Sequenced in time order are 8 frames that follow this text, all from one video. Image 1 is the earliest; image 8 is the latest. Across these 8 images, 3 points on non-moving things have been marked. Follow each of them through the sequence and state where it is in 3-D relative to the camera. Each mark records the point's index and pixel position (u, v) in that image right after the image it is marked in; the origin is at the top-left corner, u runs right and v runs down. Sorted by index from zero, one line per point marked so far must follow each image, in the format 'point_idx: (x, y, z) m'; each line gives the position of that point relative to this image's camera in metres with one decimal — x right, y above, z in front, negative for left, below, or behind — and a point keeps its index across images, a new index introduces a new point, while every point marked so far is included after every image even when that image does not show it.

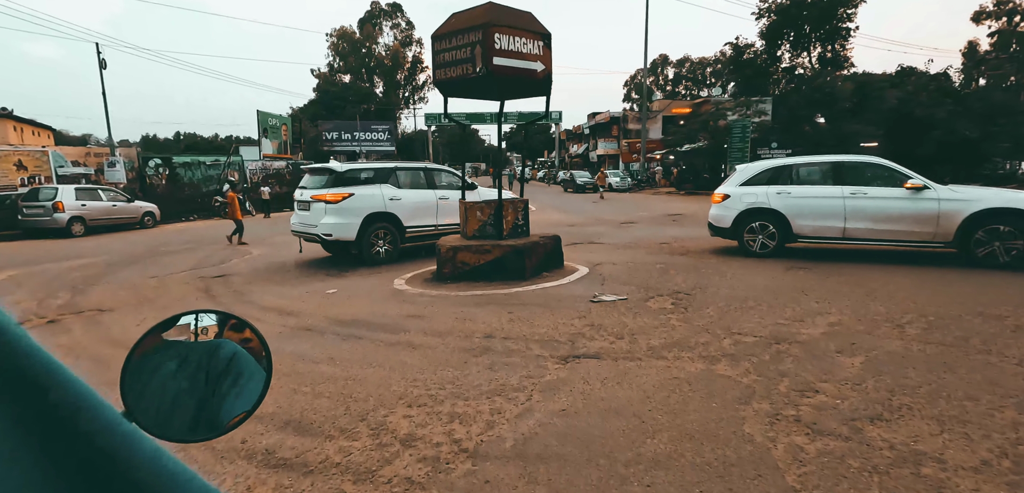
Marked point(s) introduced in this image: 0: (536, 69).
0: (+0.3, +2.3, +7.2) m
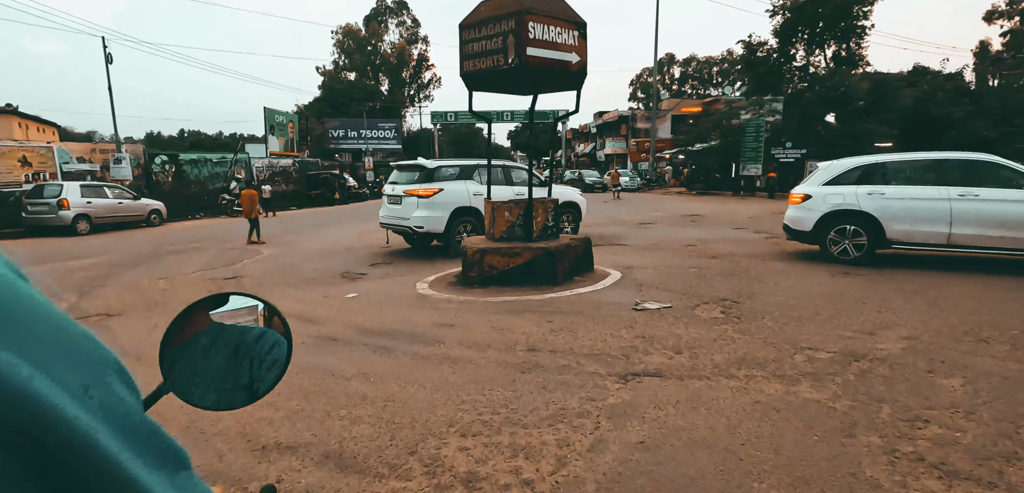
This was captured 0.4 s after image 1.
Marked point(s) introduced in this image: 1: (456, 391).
0: (+0.7, +2.3, +6.8) m
1: (-0.4, -1.0, +3.7) m
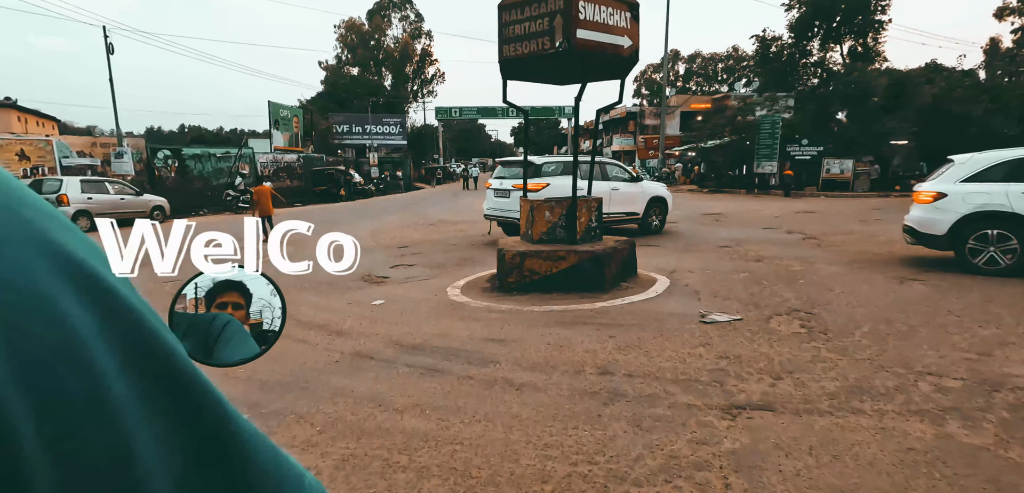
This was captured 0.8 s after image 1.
0: (+1.2, +2.2, +6.2) m
1: (+0.1, -1.0, +3.1) m
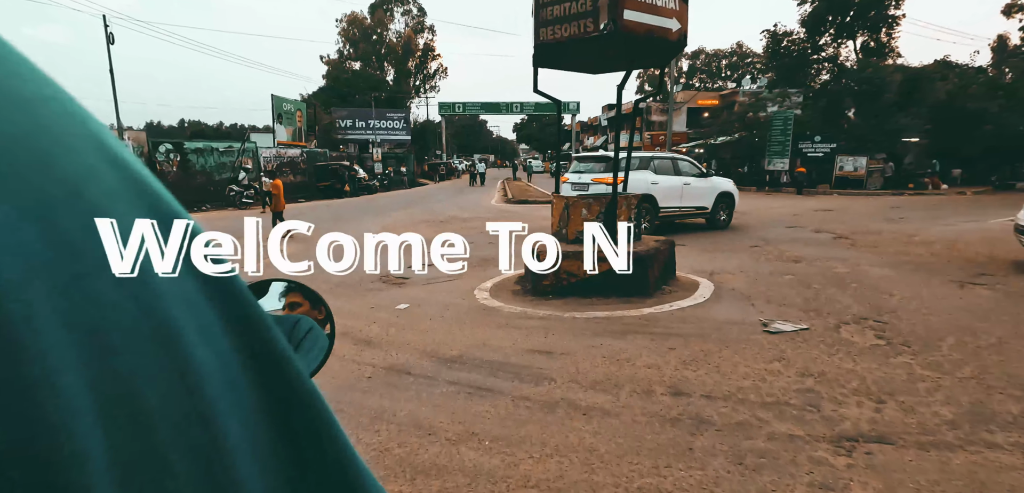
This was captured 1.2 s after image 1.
0: (+1.6, +2.2, +5.7) m
1: (+0.5, -1.0, +2.6) m
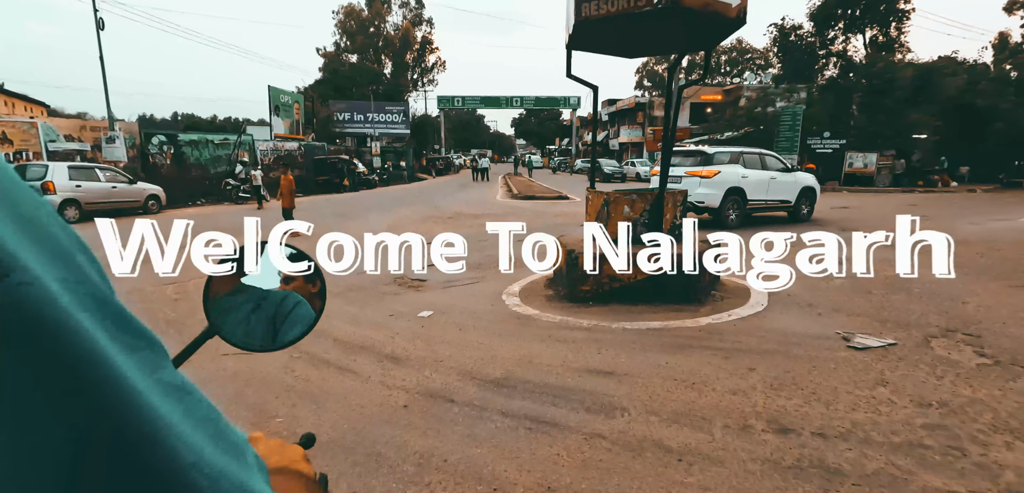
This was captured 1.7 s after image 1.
0: (+2.0, +2.2, +5.0) m
1: (+0.9, -1.1, +2.0) m
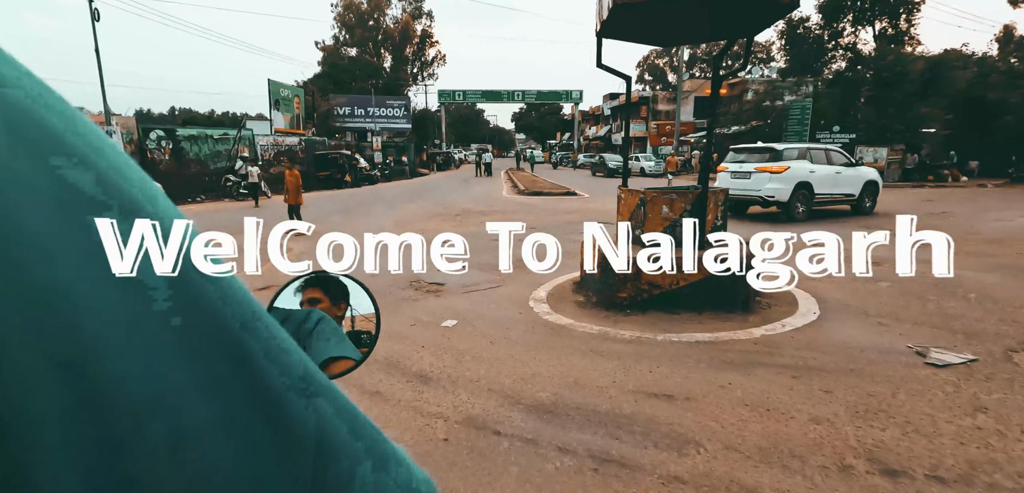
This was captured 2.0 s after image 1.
0: (+2.2, +2.2, +4.6) m
1: (+1.2, -1.1, +1.6) m
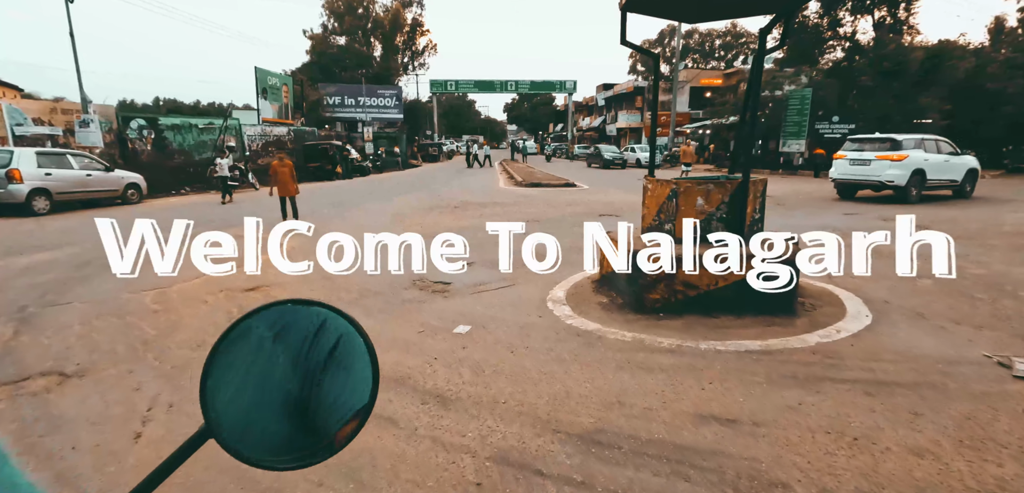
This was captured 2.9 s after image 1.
0: (+2.4, +2.2, +4.1) m
1: (+1.4, -1.2, +1.1) m
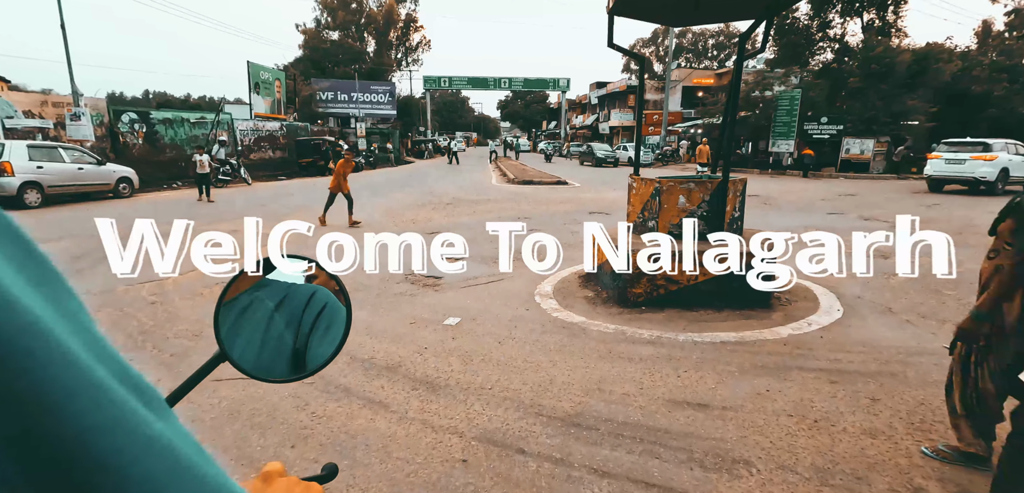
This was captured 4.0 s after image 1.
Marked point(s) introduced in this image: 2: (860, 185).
0: (+2.3, +2.2, +4.3) m
1: (+1.3, -1.1, +1.3) m
2: (+9.2, +1.4, +14.6) m
